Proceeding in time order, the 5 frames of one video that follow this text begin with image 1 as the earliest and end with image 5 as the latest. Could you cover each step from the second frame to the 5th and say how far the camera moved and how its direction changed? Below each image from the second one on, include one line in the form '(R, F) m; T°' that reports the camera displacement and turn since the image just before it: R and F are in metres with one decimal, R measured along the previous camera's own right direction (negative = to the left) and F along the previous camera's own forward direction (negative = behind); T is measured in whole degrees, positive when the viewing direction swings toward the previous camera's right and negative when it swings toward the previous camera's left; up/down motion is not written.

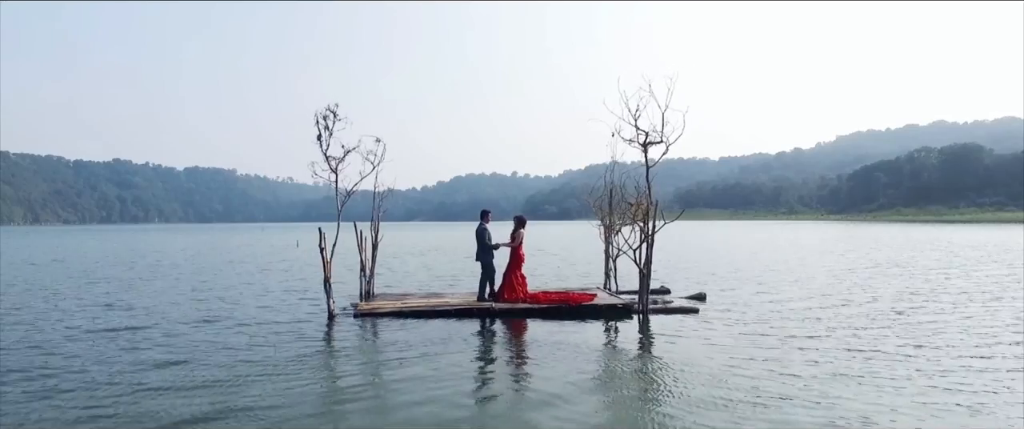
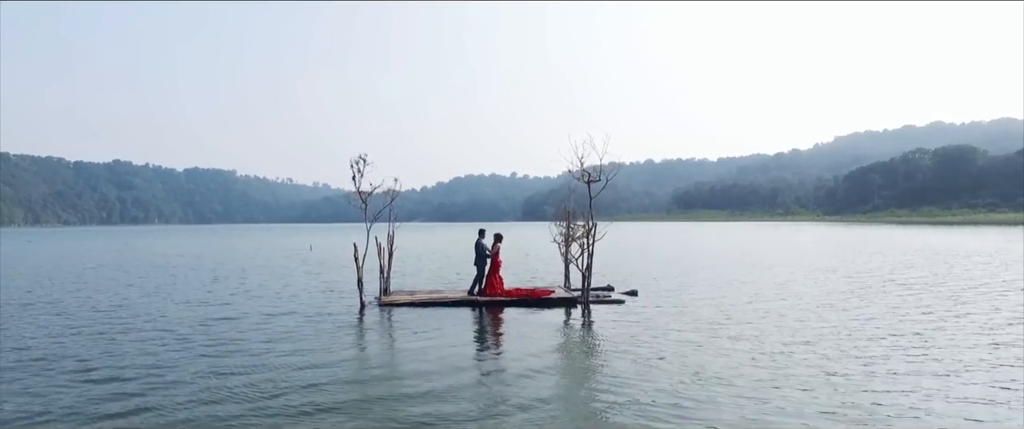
(+0.2, -2.0) m; 0°
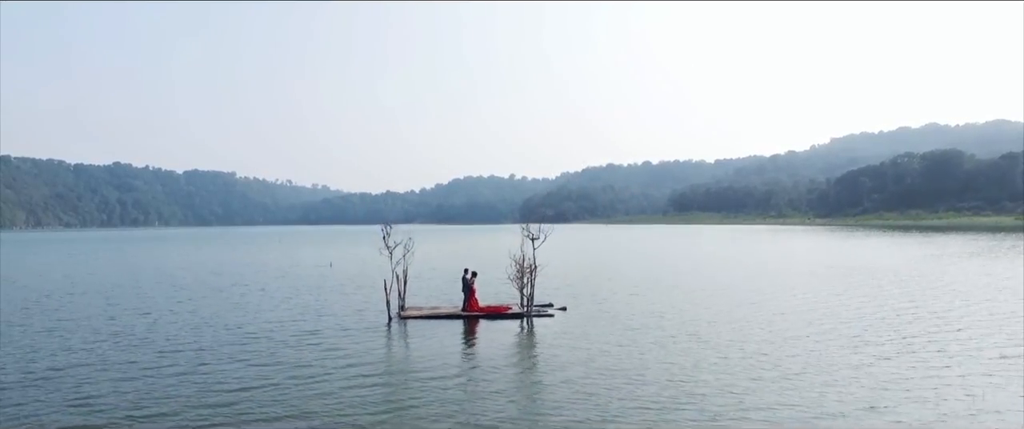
(+0.4, -4.3) m; 0°
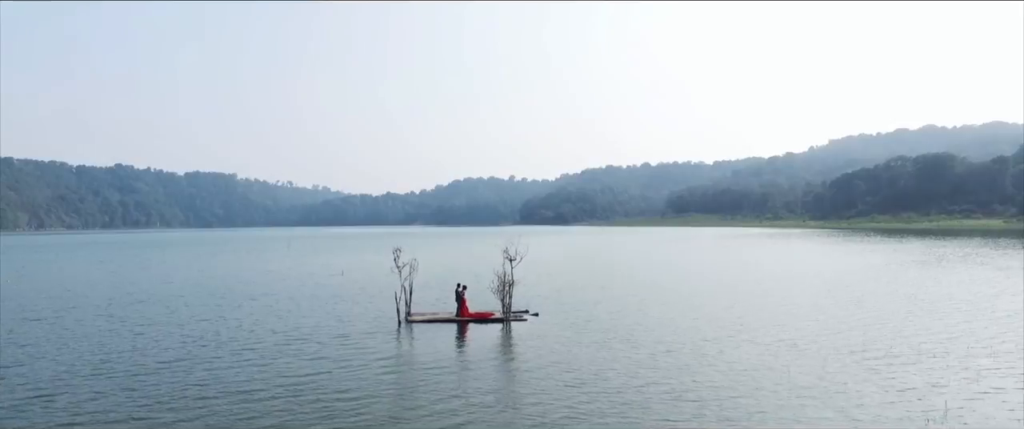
(+0.4, -3.3) m; 0°
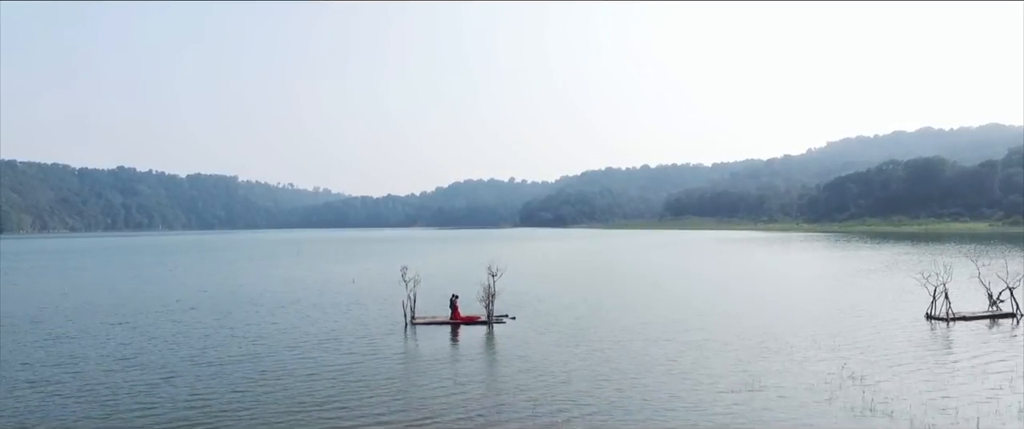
(+0.5, -4.1) m; 0°
